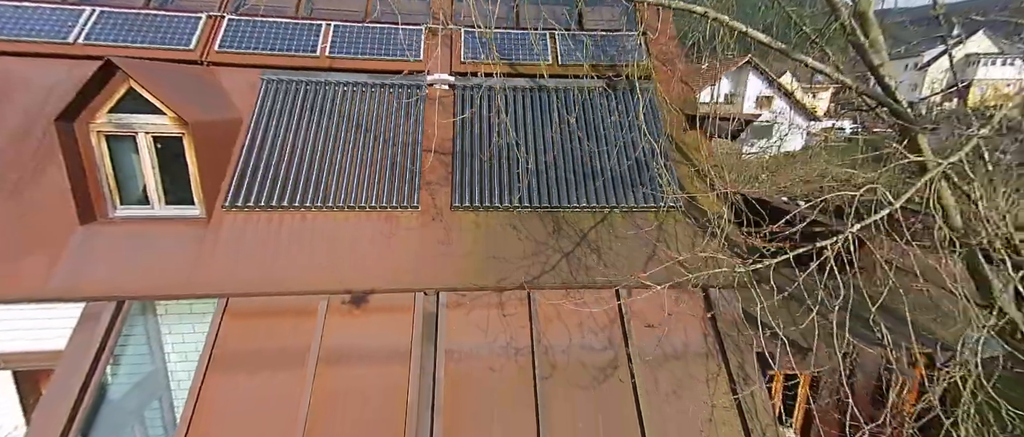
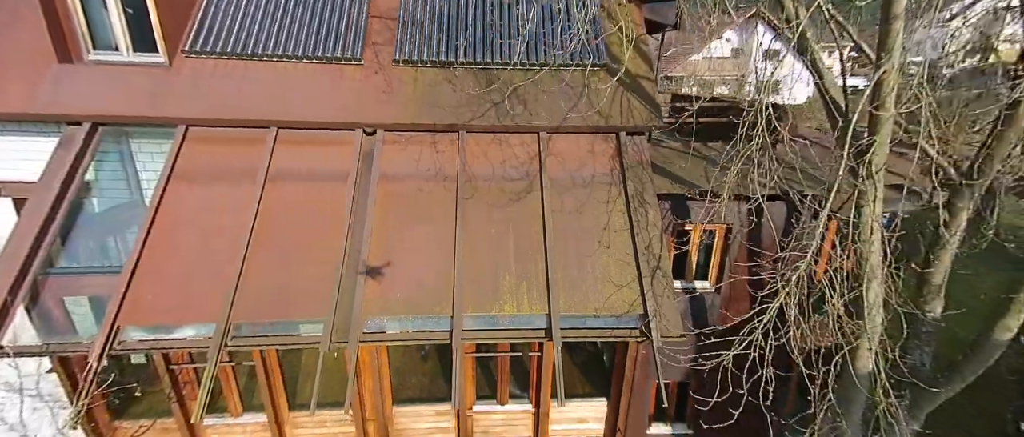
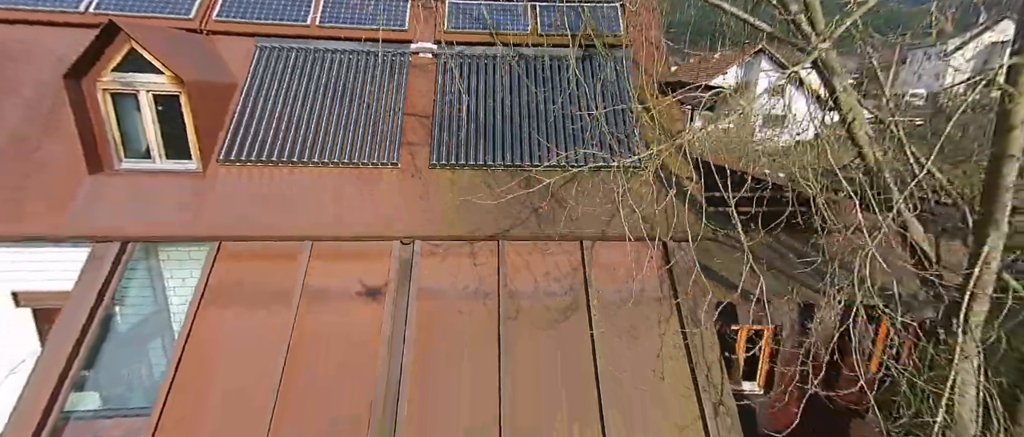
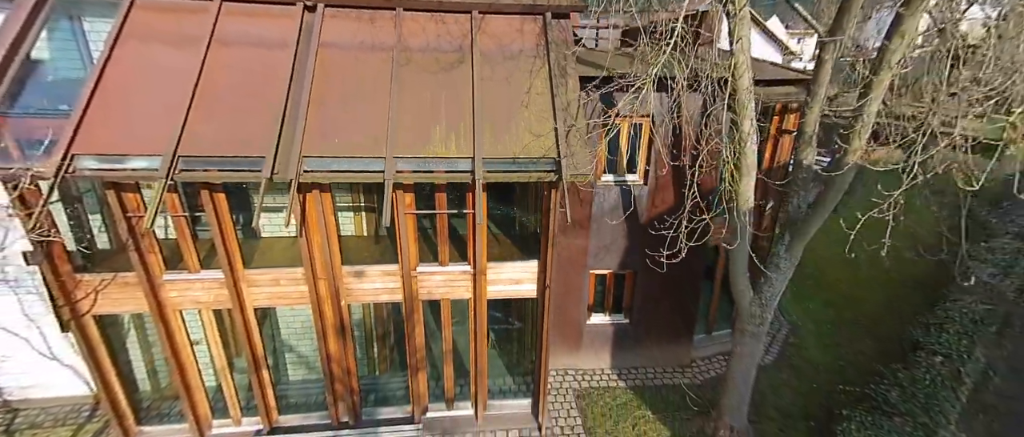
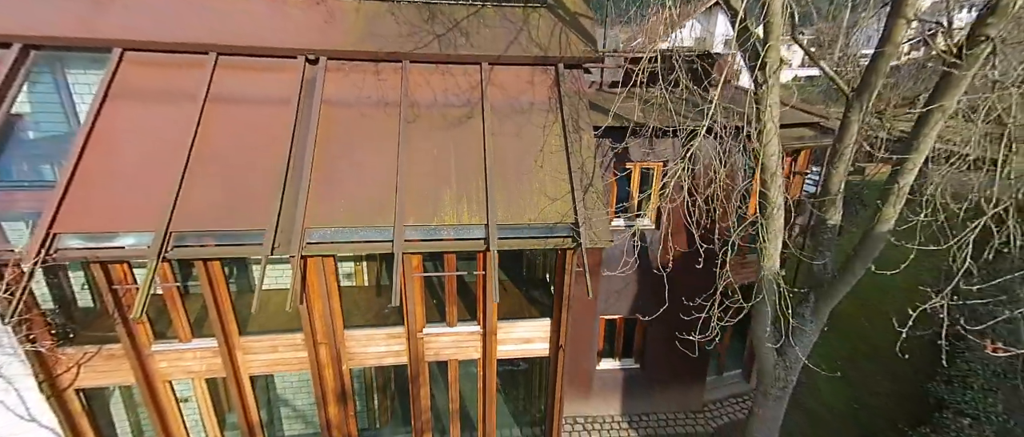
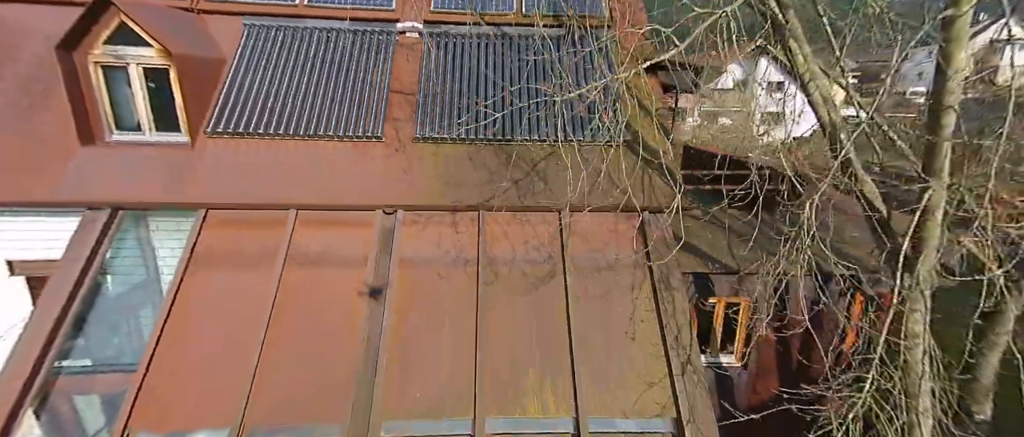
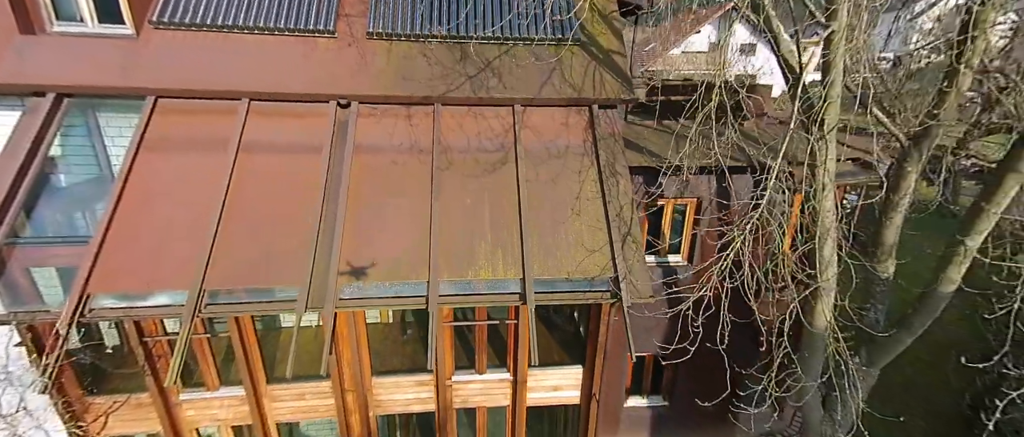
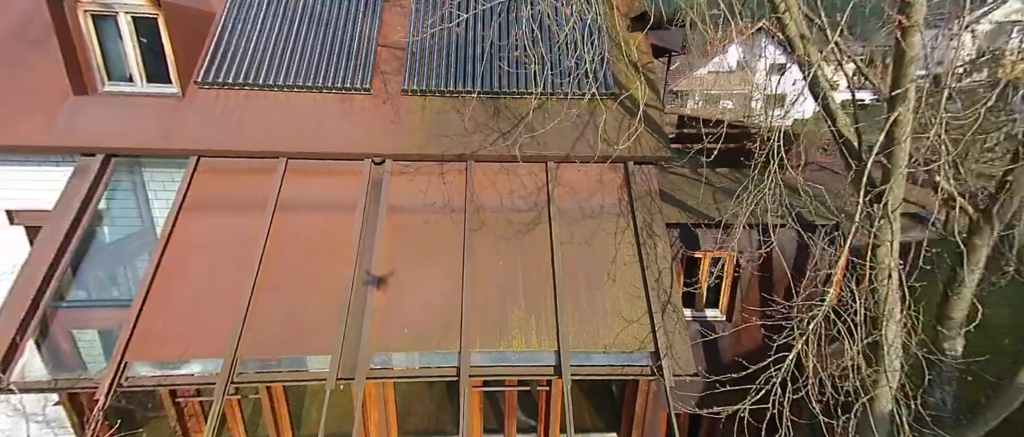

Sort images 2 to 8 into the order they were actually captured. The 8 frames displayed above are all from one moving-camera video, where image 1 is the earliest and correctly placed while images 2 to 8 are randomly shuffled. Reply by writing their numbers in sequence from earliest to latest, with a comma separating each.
3, 6, 8, 2, 7, 5, 4
